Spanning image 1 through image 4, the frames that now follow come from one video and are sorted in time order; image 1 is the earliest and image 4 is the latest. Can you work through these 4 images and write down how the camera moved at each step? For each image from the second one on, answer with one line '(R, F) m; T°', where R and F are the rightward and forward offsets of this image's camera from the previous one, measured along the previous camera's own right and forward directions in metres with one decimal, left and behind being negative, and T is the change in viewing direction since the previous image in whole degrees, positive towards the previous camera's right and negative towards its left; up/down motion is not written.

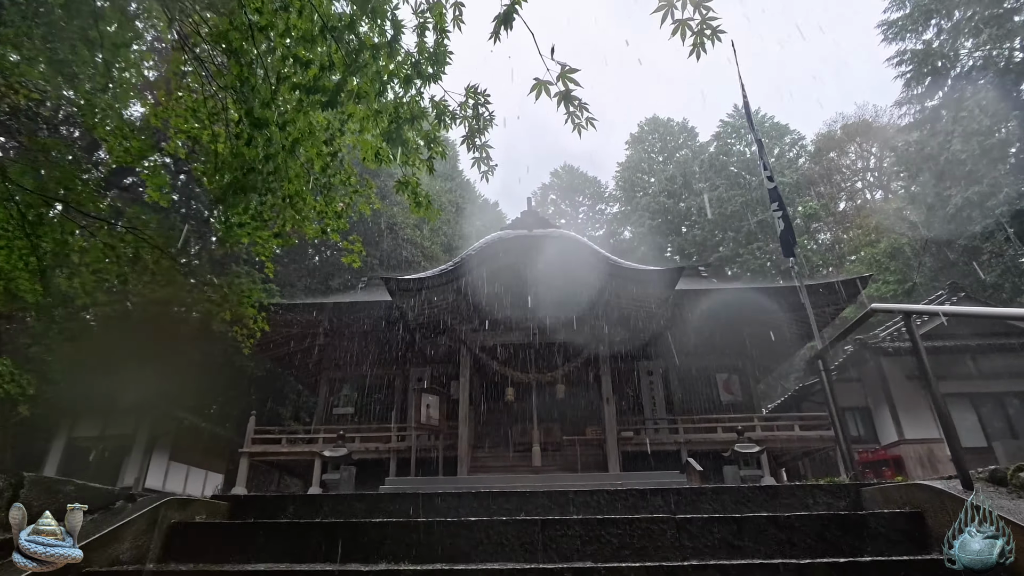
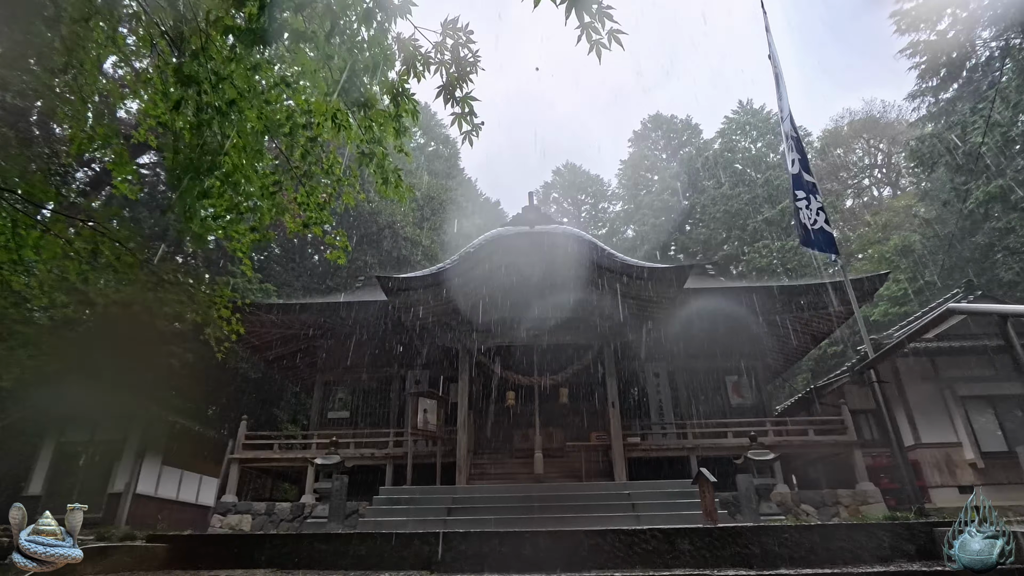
(0.0, +0.4) m; 0°
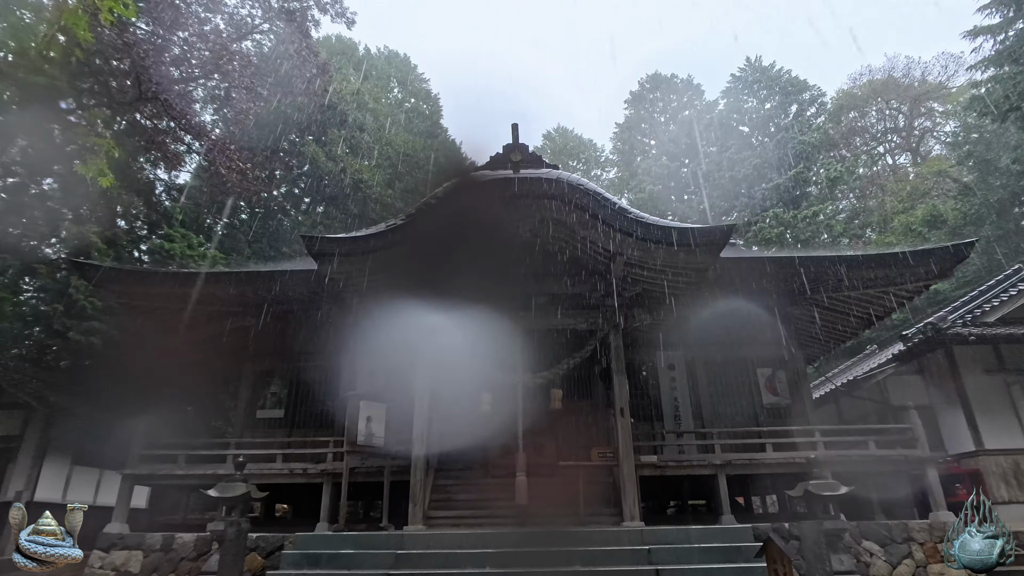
(+0.1, +2.2) m; +1°
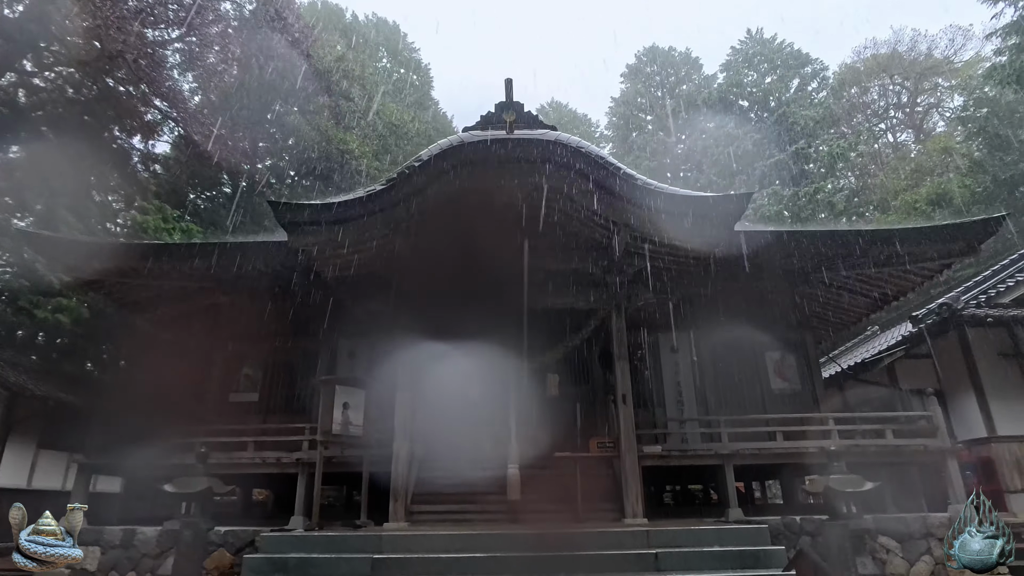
(0.0, +0.6) m; +1°
